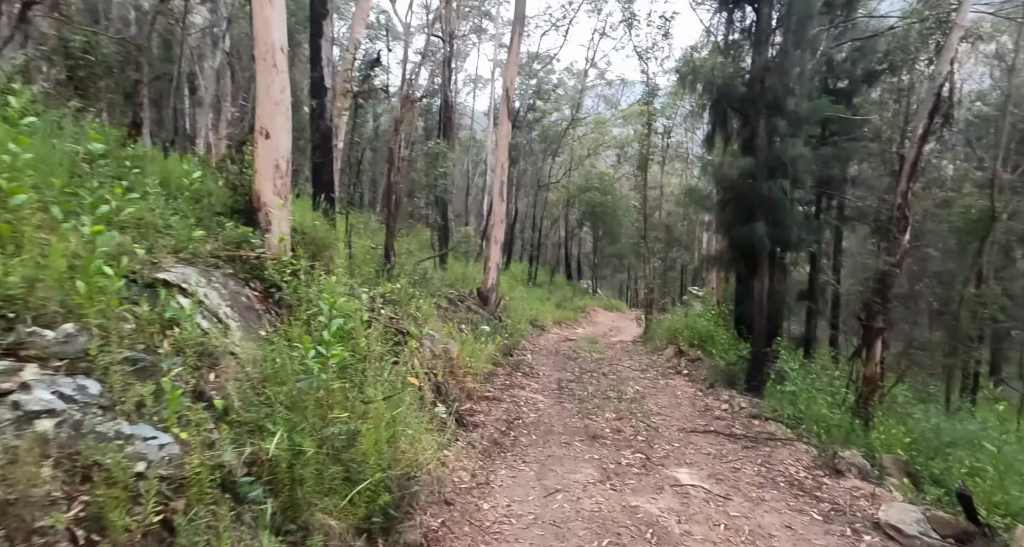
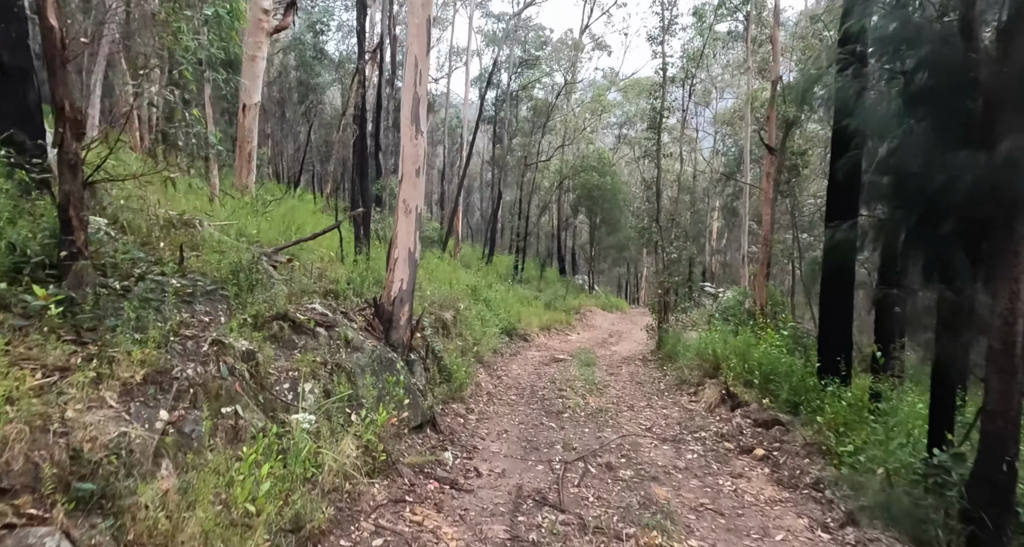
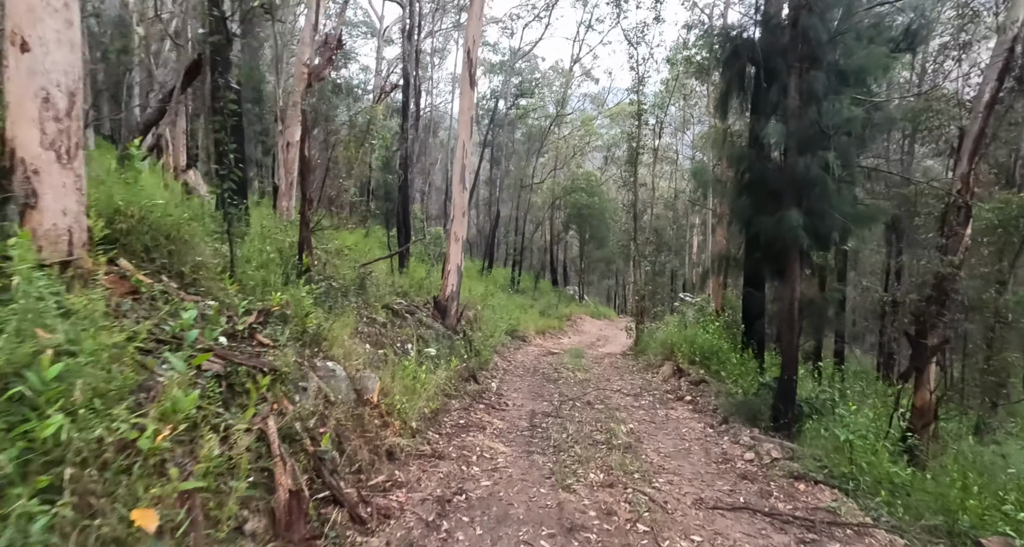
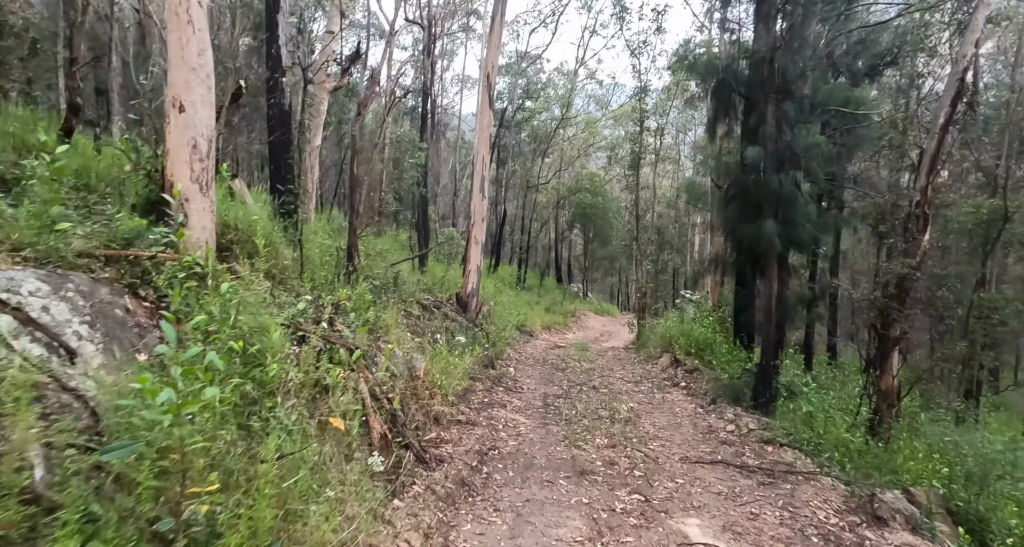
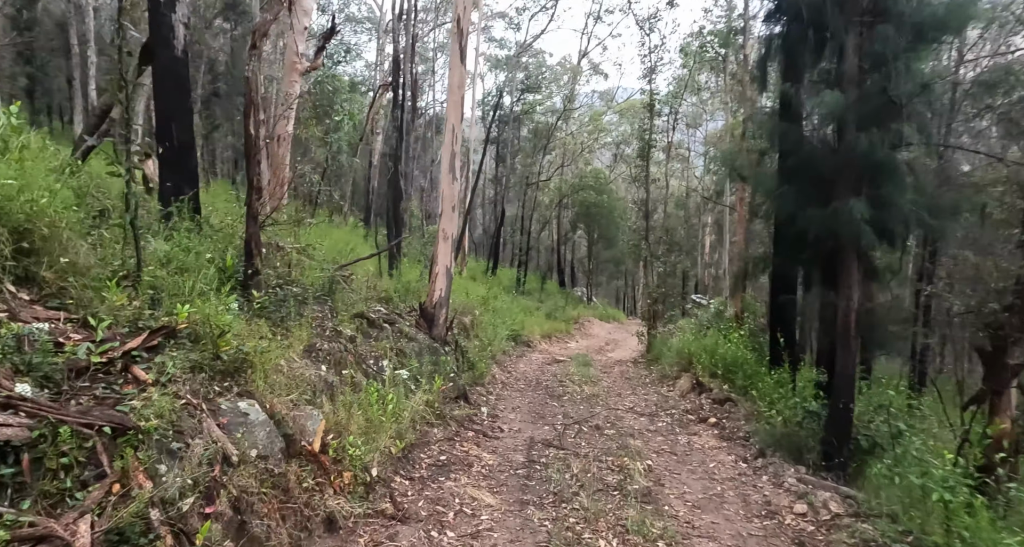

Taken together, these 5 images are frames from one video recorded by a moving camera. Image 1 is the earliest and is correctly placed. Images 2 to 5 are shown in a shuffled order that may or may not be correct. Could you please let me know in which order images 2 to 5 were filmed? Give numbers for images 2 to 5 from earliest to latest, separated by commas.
4, 3, 5, 2
